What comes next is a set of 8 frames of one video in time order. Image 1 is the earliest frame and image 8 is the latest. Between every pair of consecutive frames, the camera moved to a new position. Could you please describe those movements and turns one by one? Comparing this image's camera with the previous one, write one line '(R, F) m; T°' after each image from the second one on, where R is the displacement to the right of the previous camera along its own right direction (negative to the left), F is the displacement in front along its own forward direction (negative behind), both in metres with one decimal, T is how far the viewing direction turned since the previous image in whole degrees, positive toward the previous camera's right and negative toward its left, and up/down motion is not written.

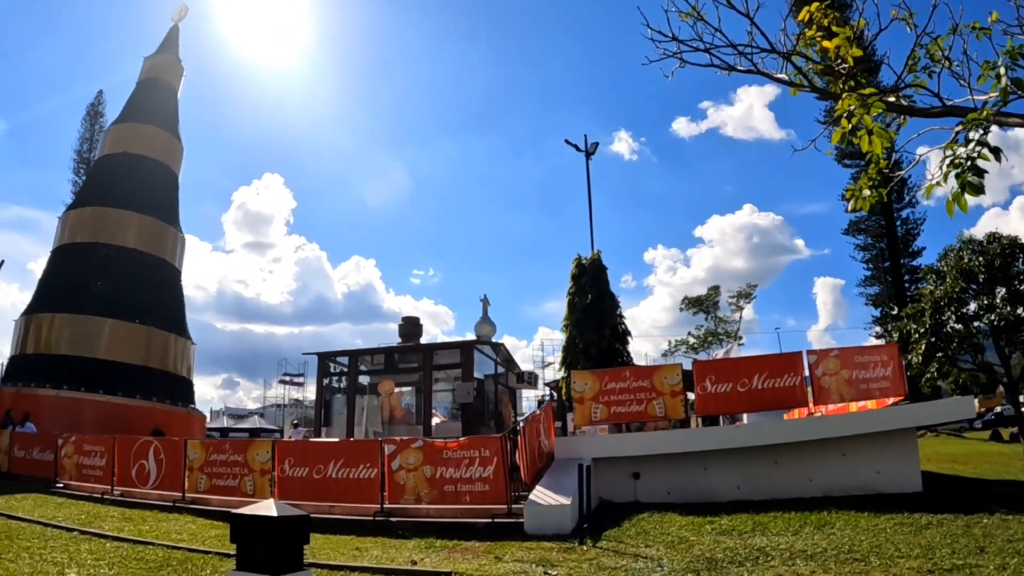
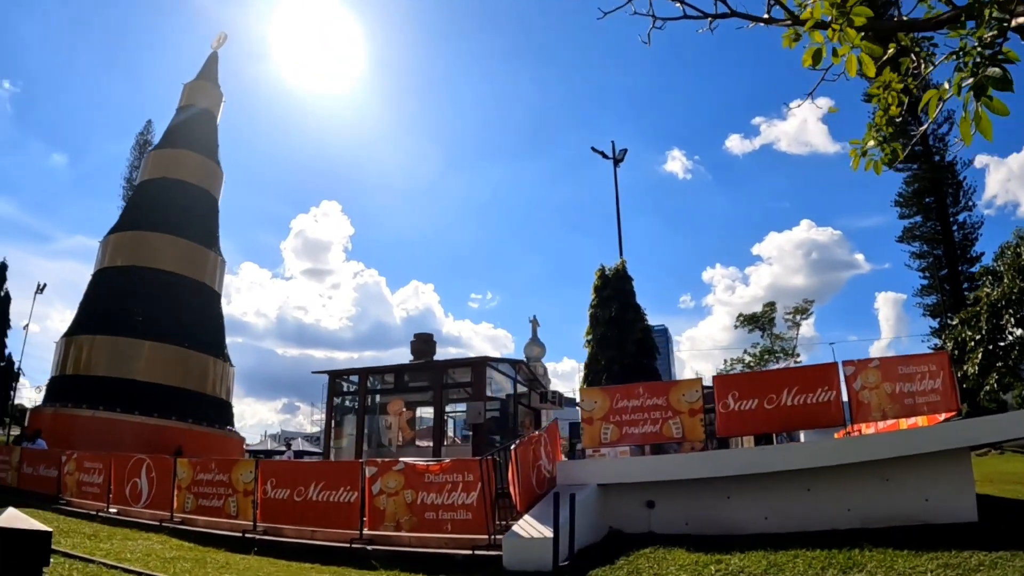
(+0.8, +1.0) m; -4°
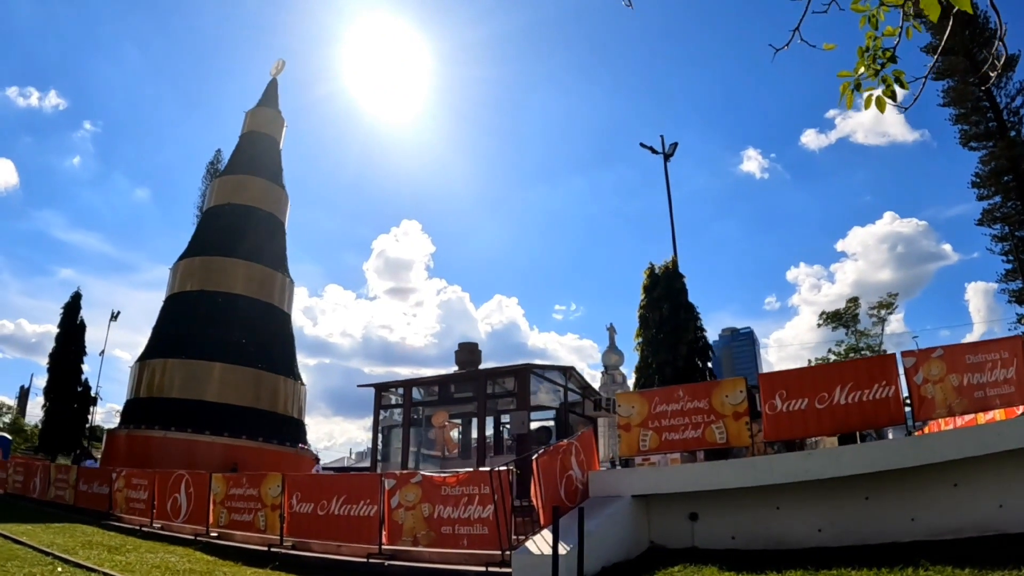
(+0.7, +0.5) m; -6°
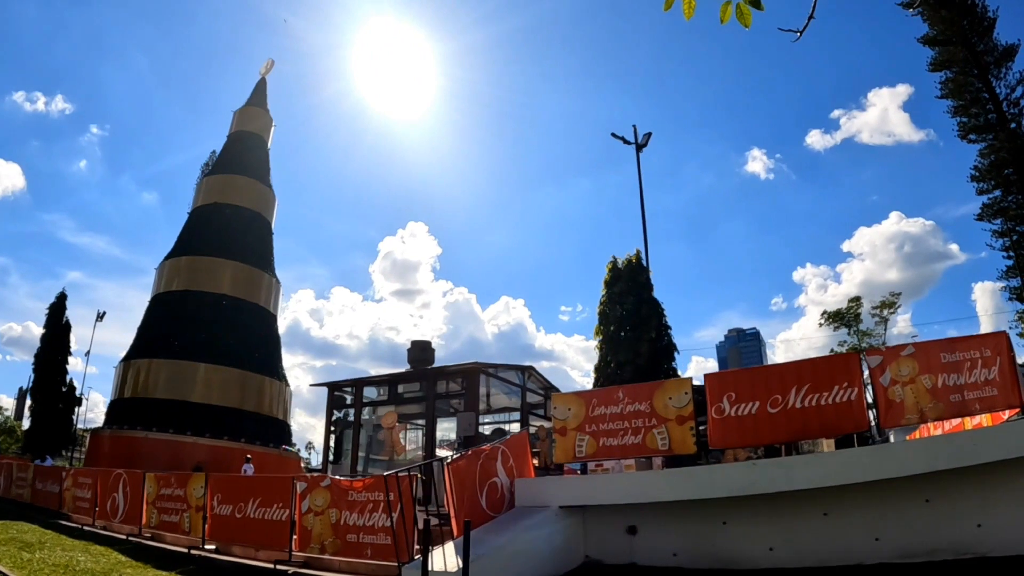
(+1.3, +1.0) m; 0°
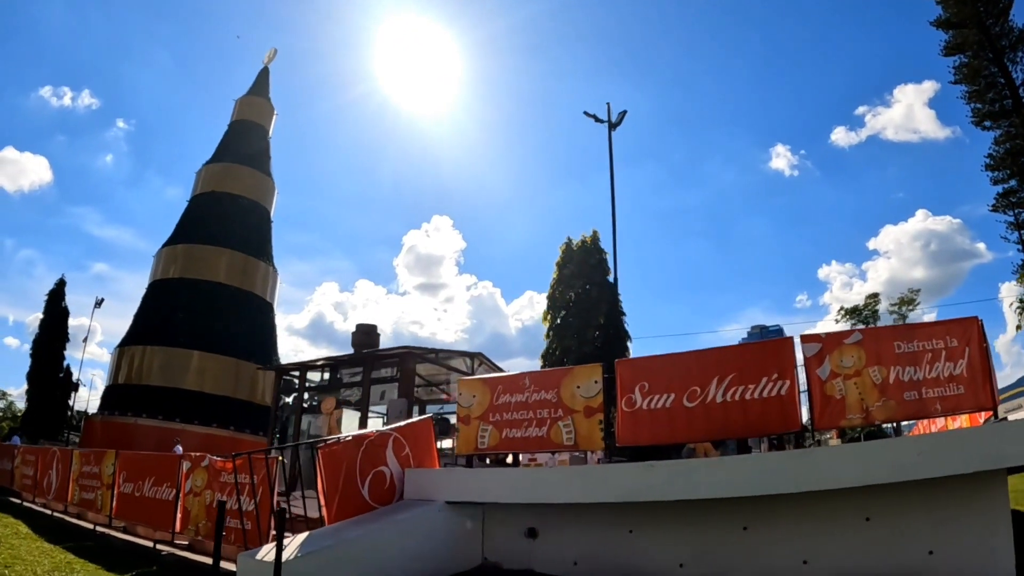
(+1.7, +1.1) m; -2°
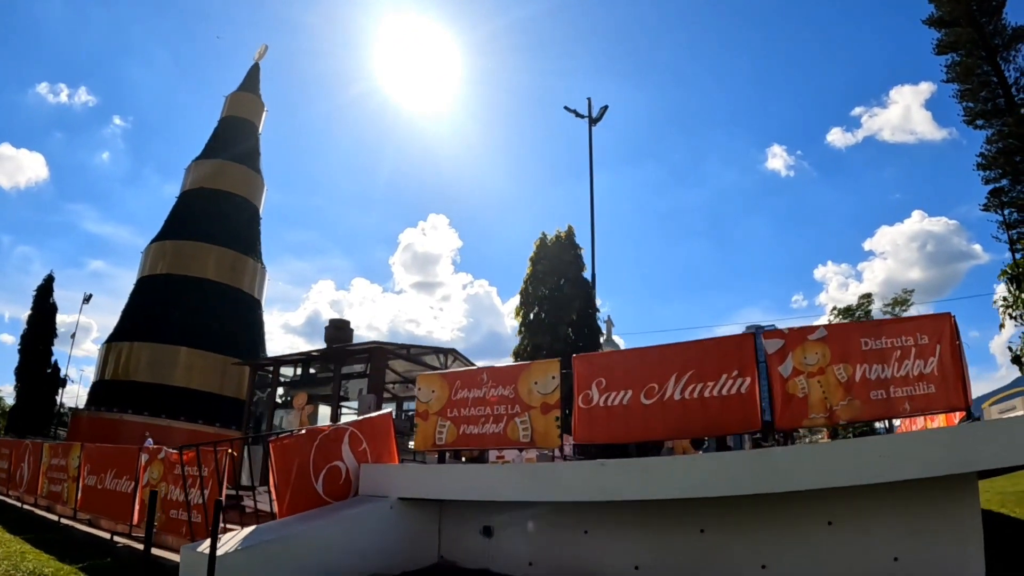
(+0.5, +0.2) m; 0°
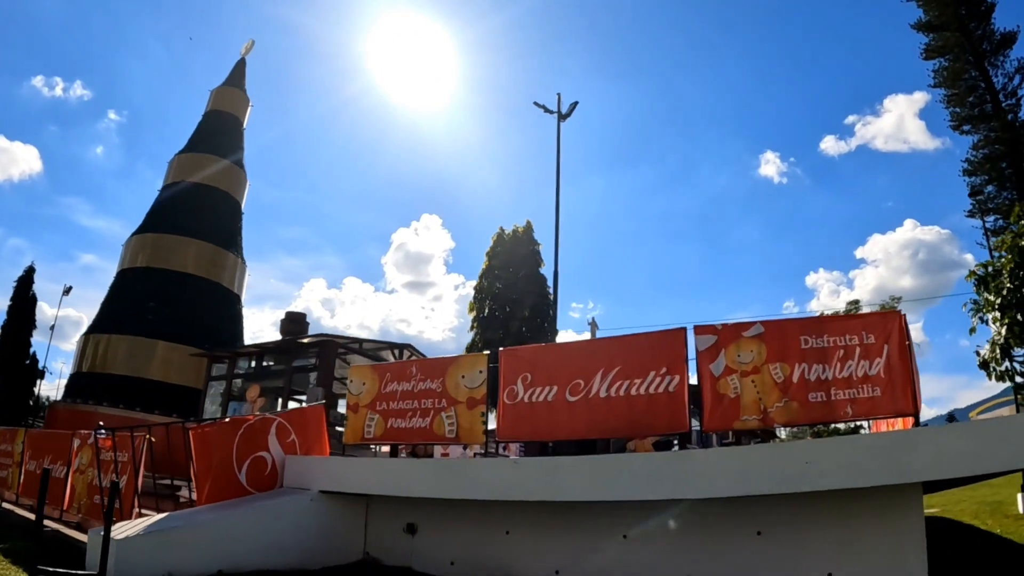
(+0.8, +0.2) m; +1°
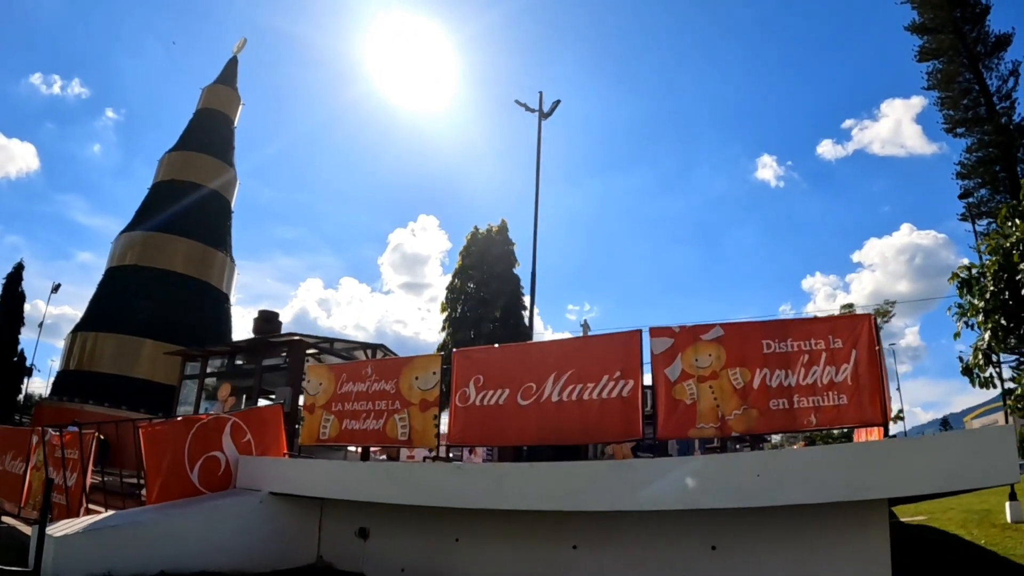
(+0.5, +0.2) m; 0°
